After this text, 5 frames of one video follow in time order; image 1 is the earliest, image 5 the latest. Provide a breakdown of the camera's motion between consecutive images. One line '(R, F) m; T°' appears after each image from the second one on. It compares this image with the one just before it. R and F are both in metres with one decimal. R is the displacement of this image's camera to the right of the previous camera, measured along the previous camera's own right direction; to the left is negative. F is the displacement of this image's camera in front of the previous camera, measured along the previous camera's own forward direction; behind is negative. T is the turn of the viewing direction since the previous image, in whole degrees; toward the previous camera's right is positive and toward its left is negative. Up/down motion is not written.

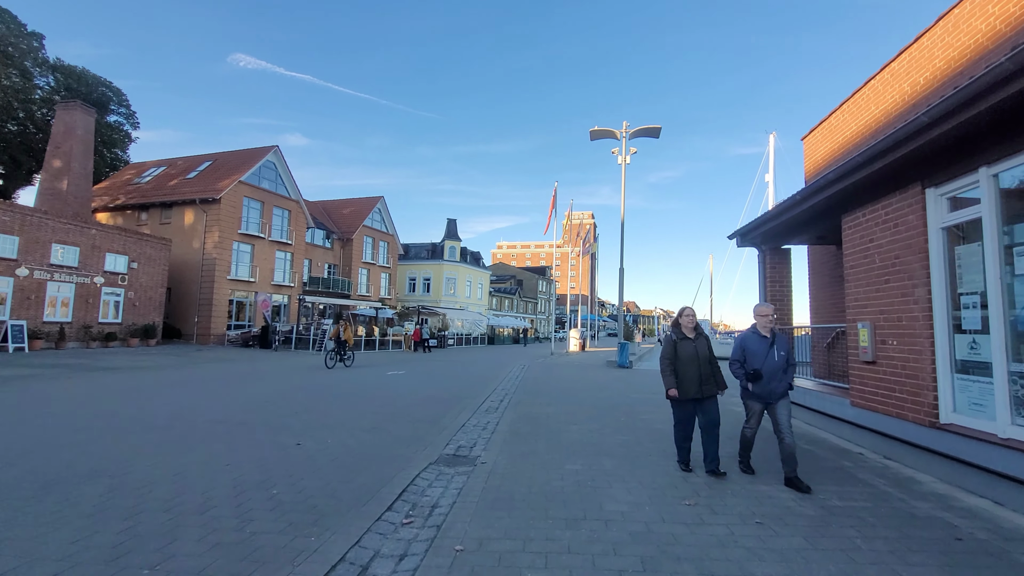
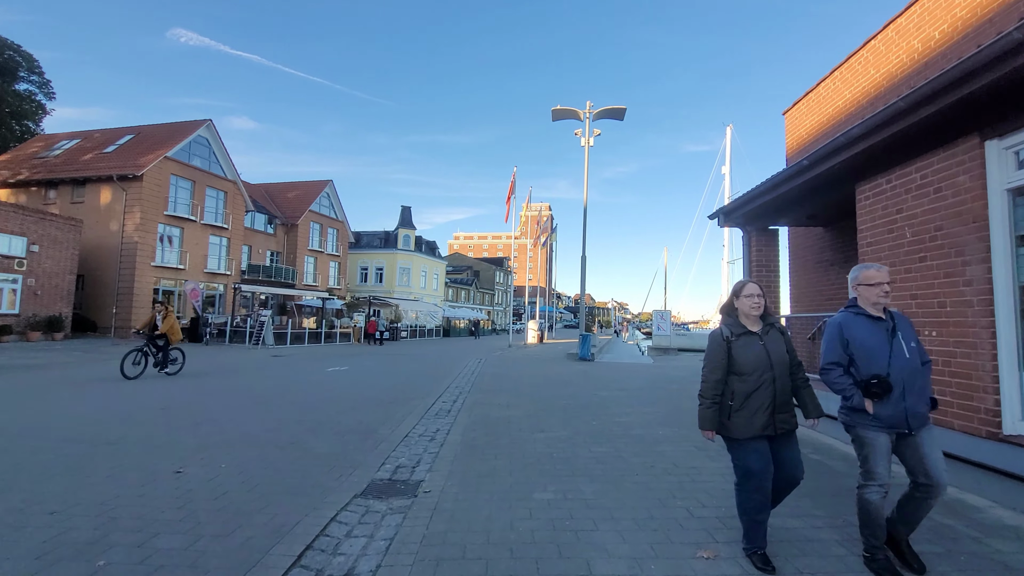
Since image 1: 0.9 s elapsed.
(0.0, +1.4) m; +5°
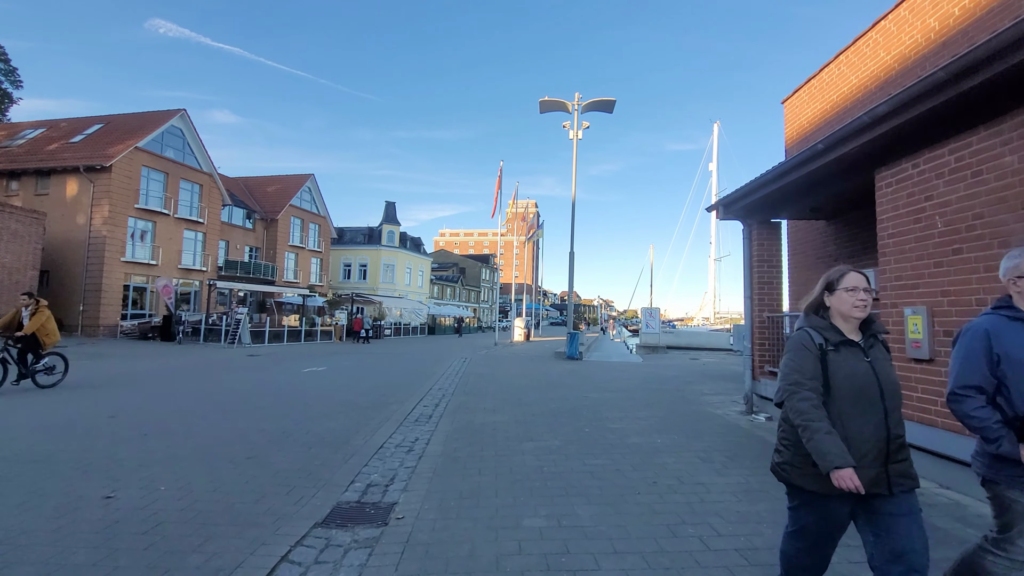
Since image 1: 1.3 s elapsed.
(0.0, +0.6) m; +2°
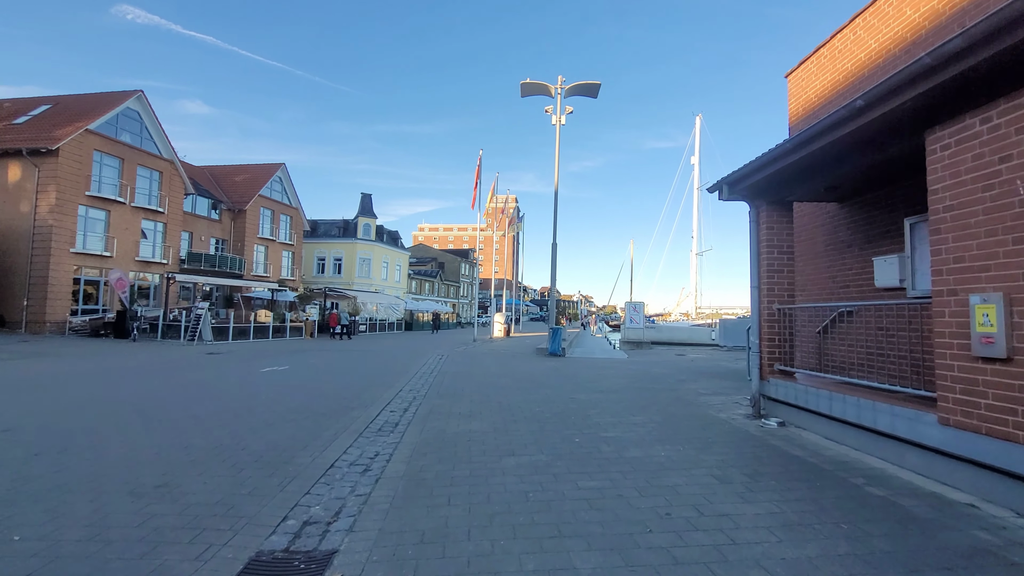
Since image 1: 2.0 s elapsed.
(0.0, +1.1) m; +2°
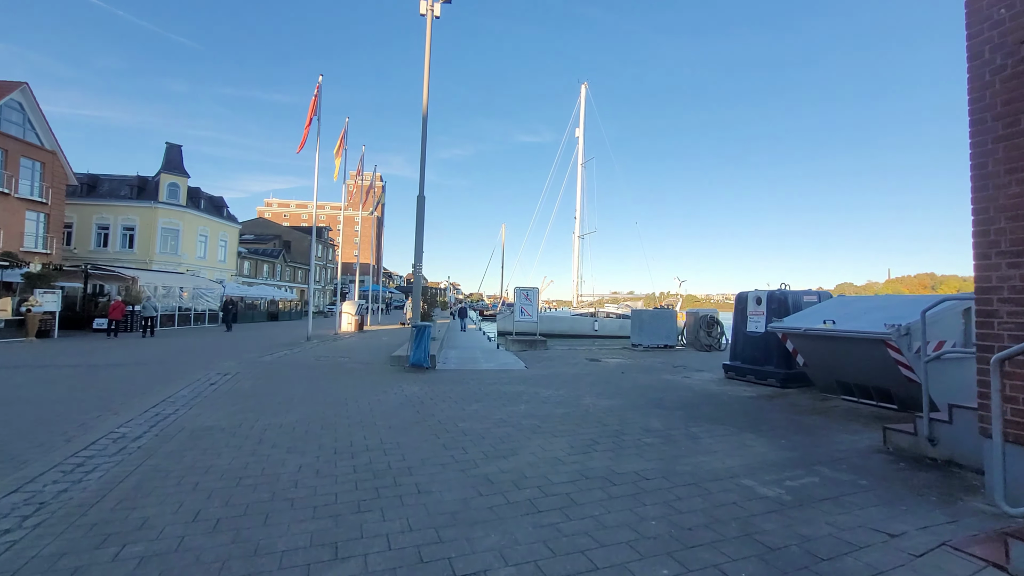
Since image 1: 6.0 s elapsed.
(+0.6, +6.5) m; +15°
